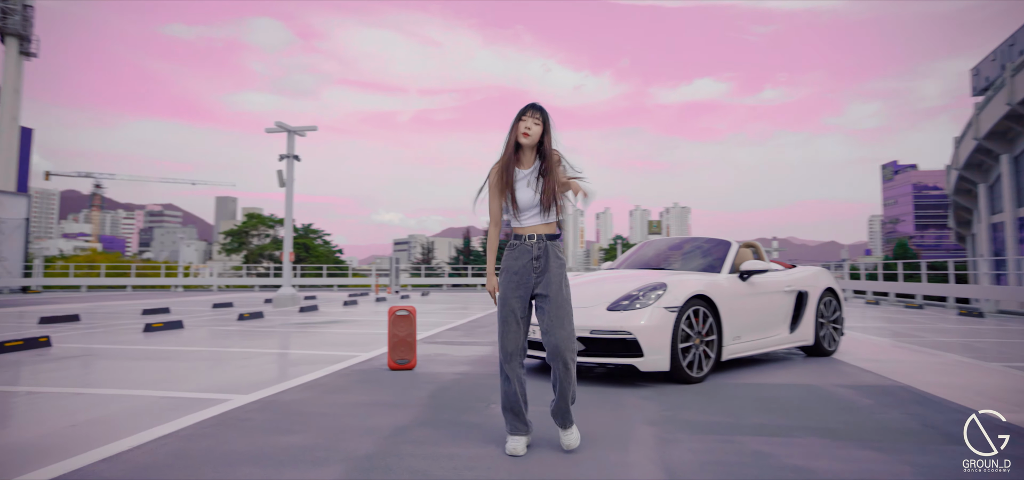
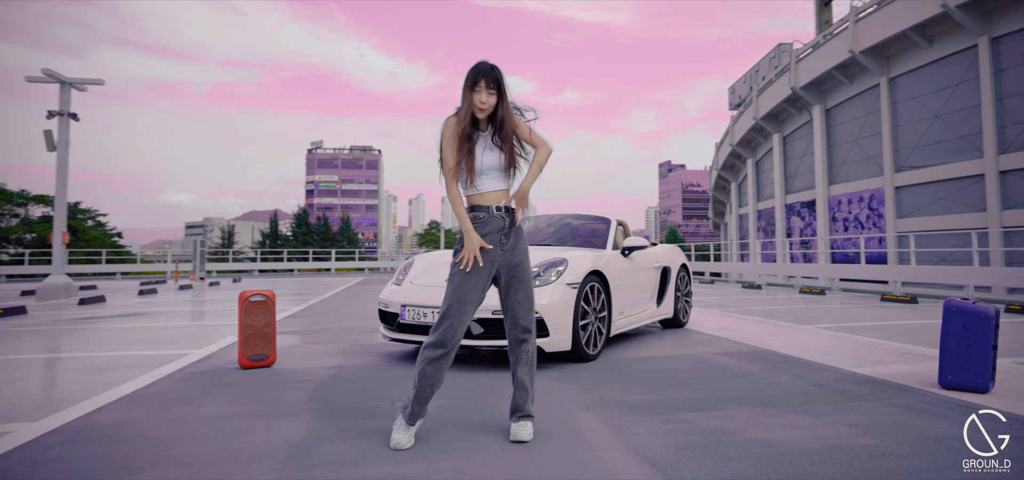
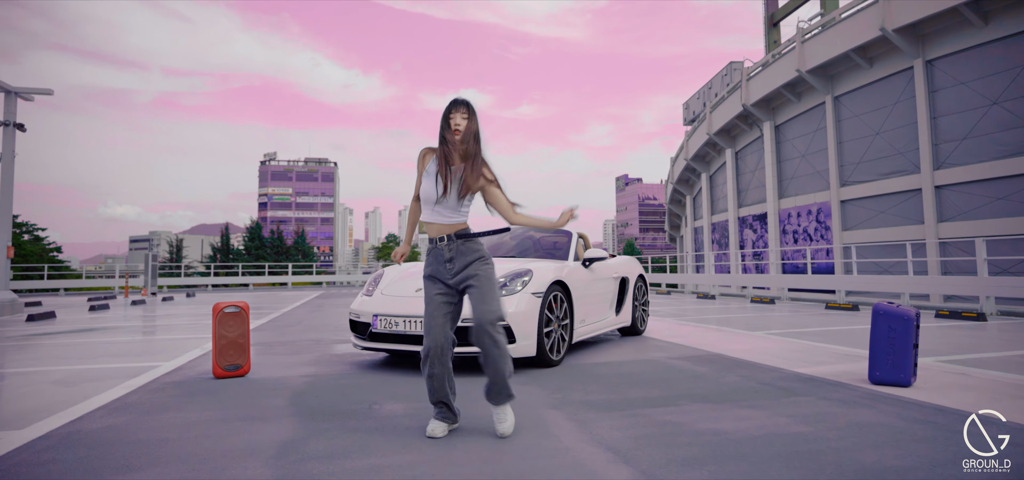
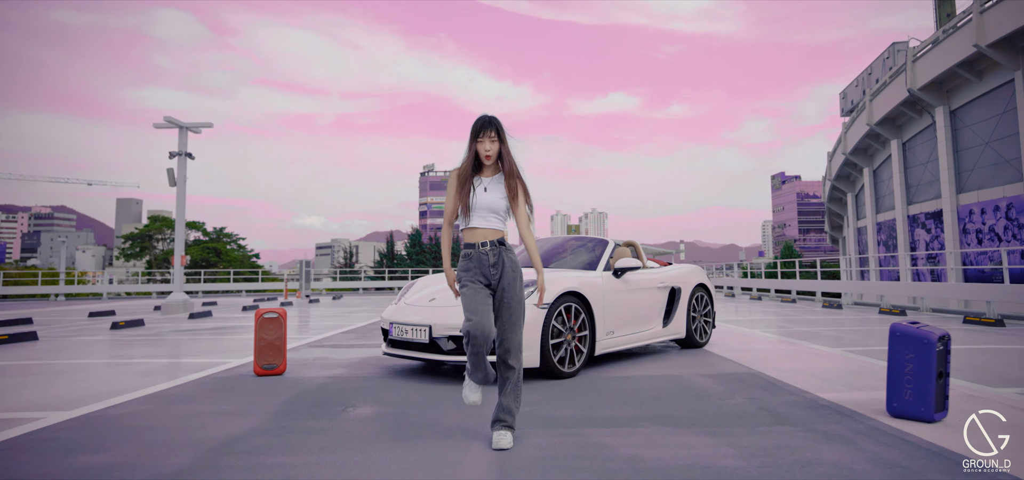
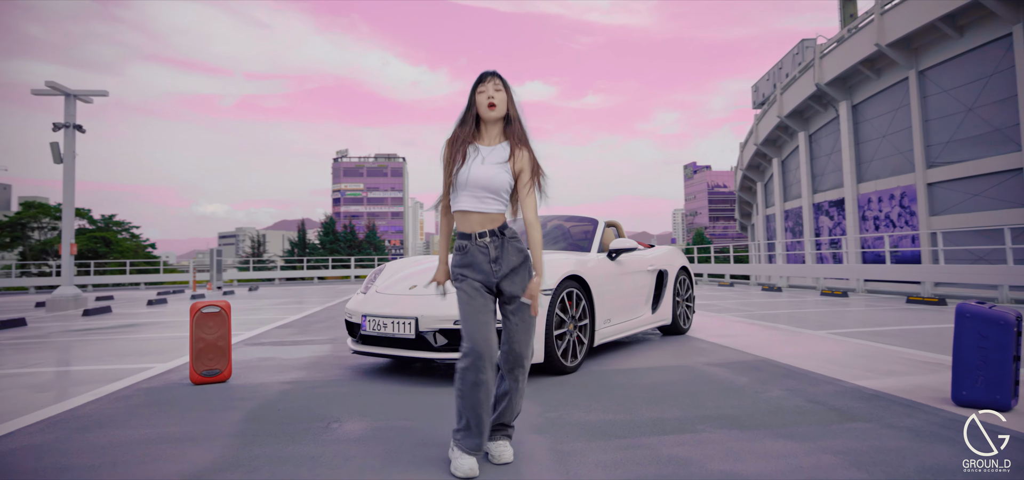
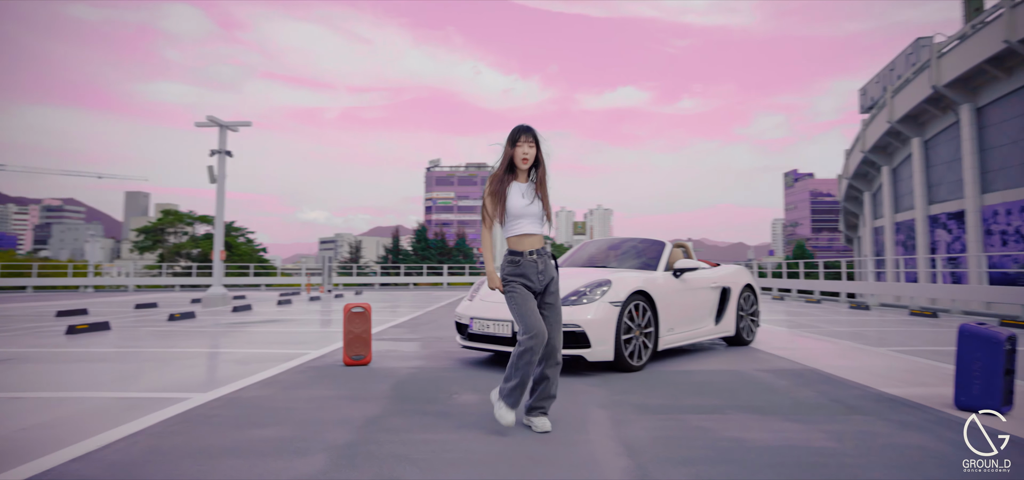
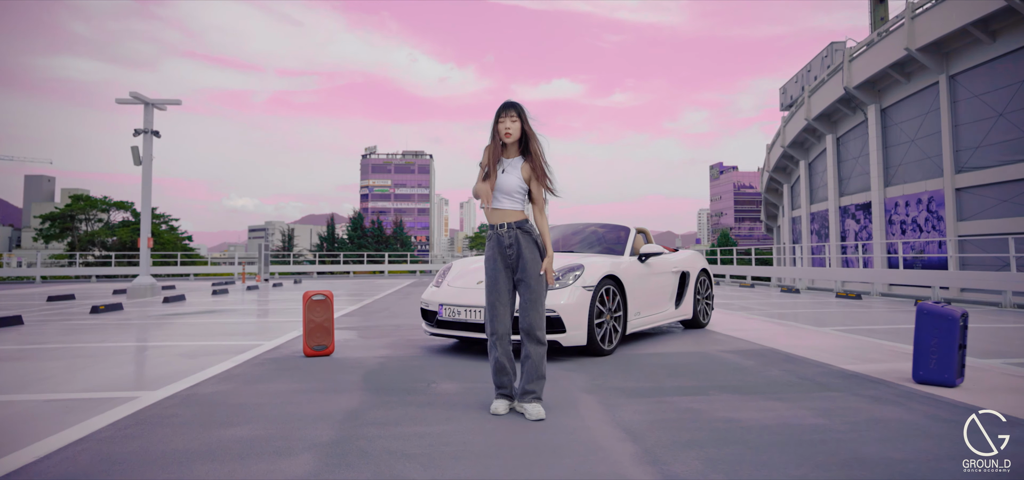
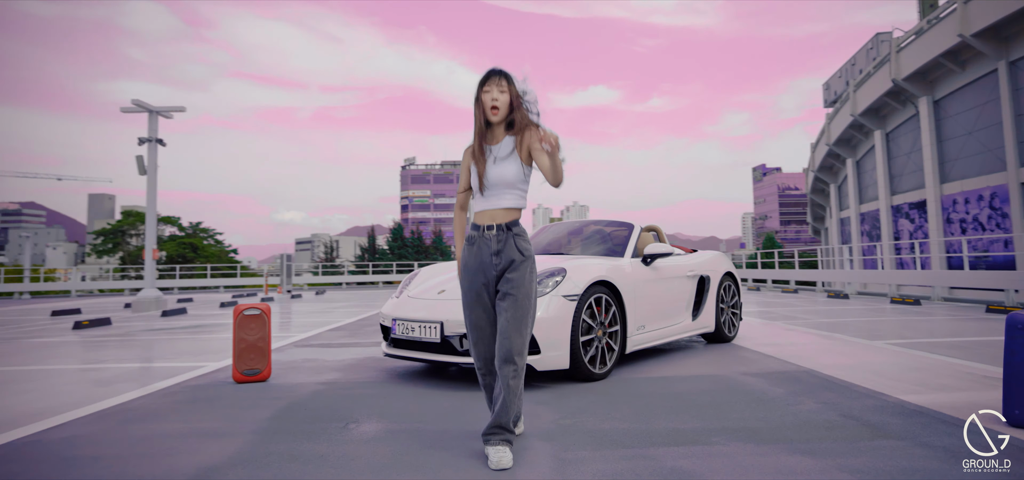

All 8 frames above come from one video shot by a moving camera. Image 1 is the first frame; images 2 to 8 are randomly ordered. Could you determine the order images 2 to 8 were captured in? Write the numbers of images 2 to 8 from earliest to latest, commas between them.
6, 7, 2, 3, 5, 8, 4
